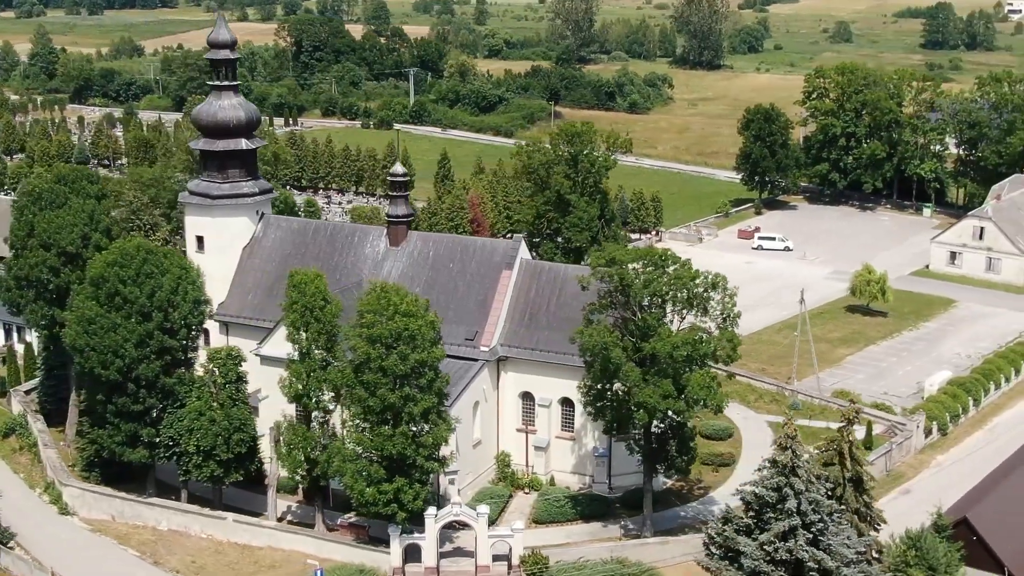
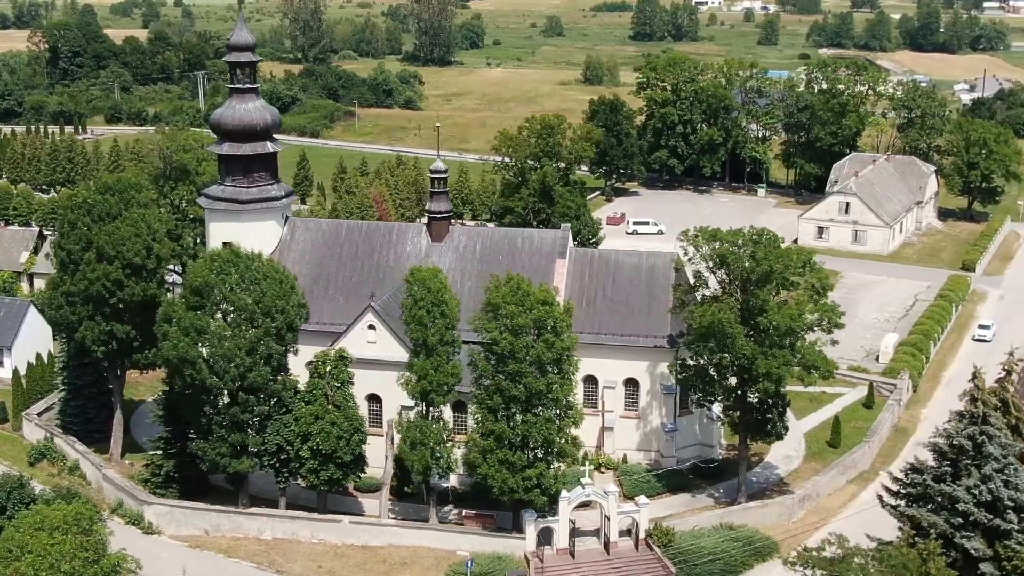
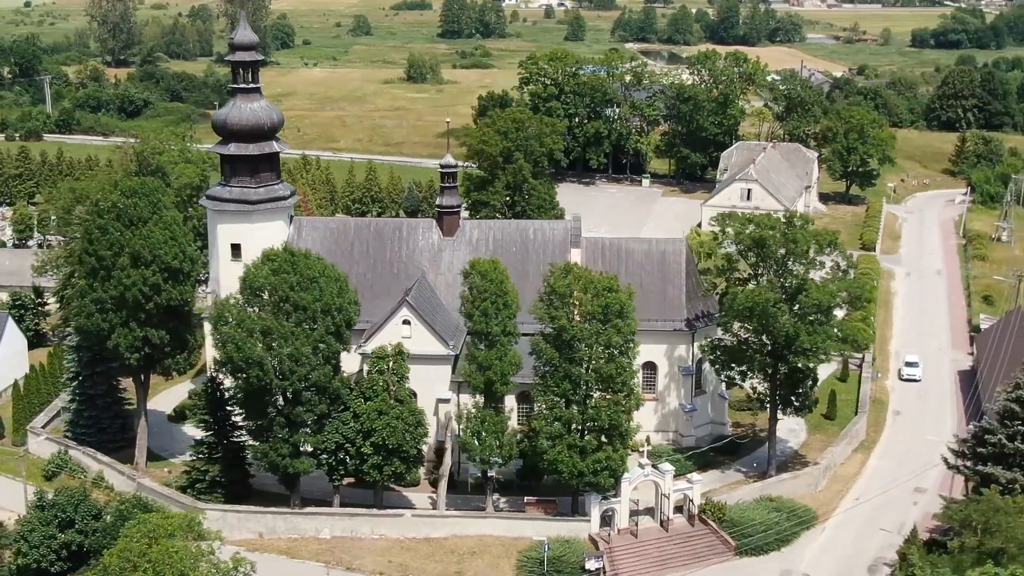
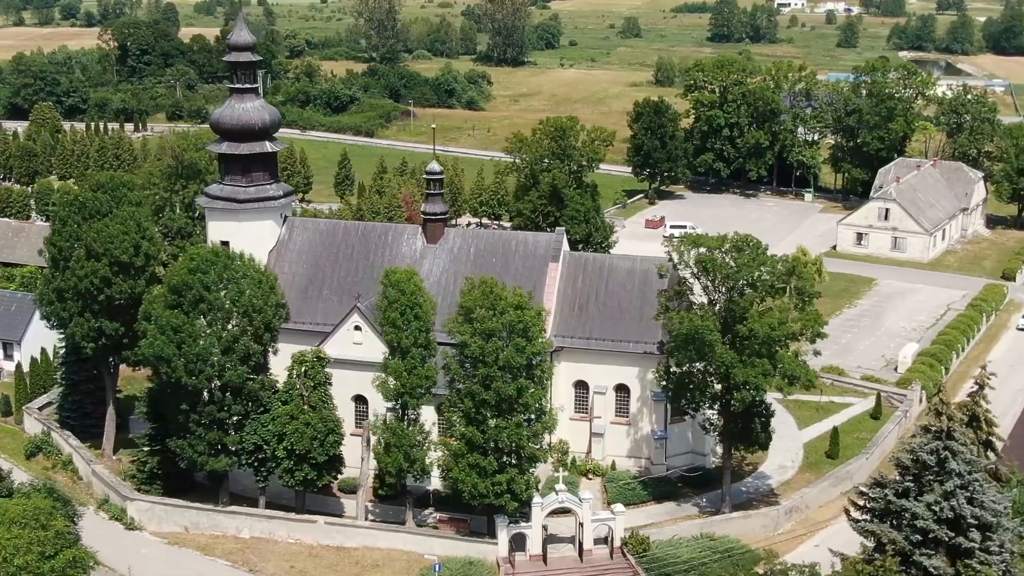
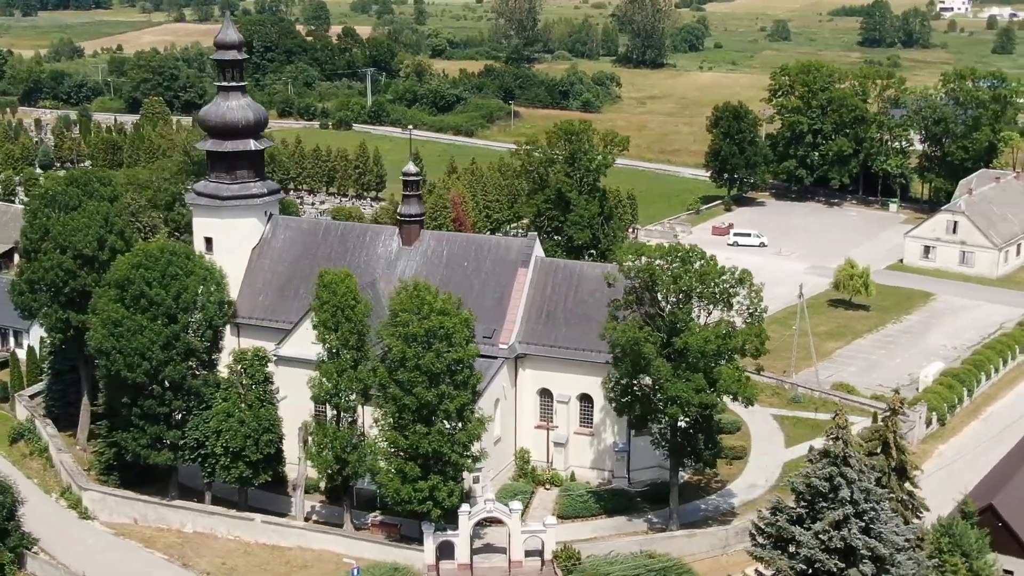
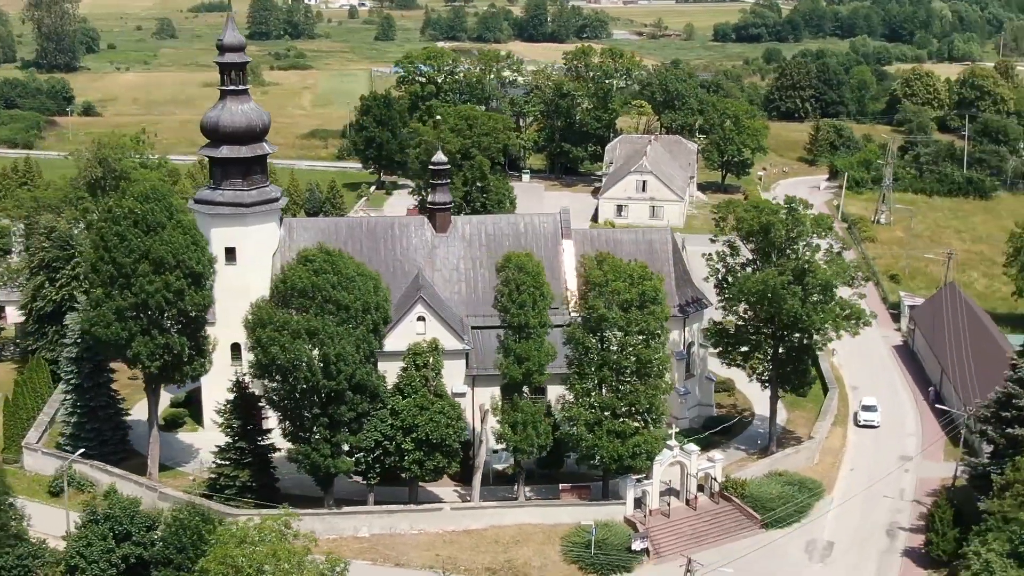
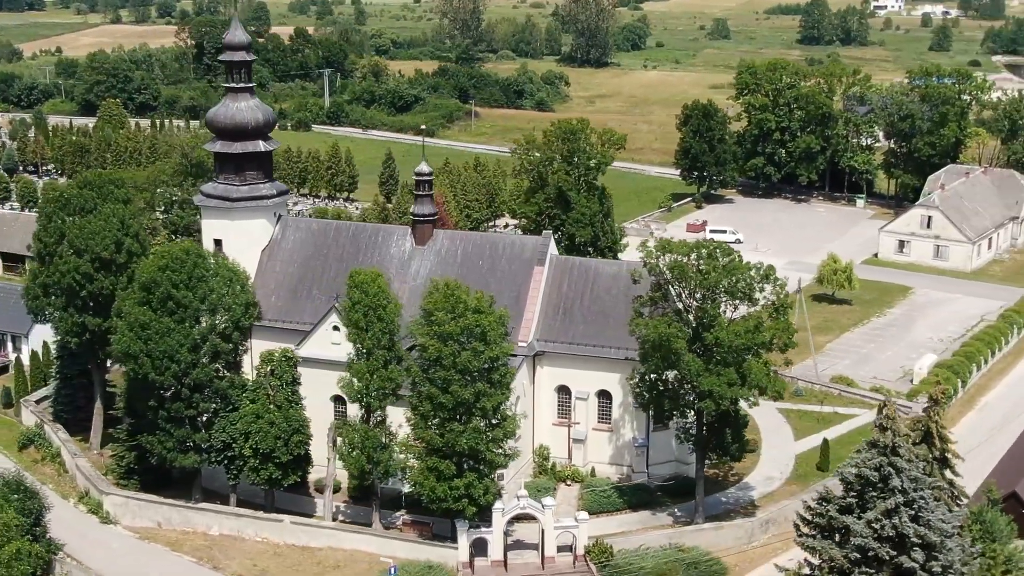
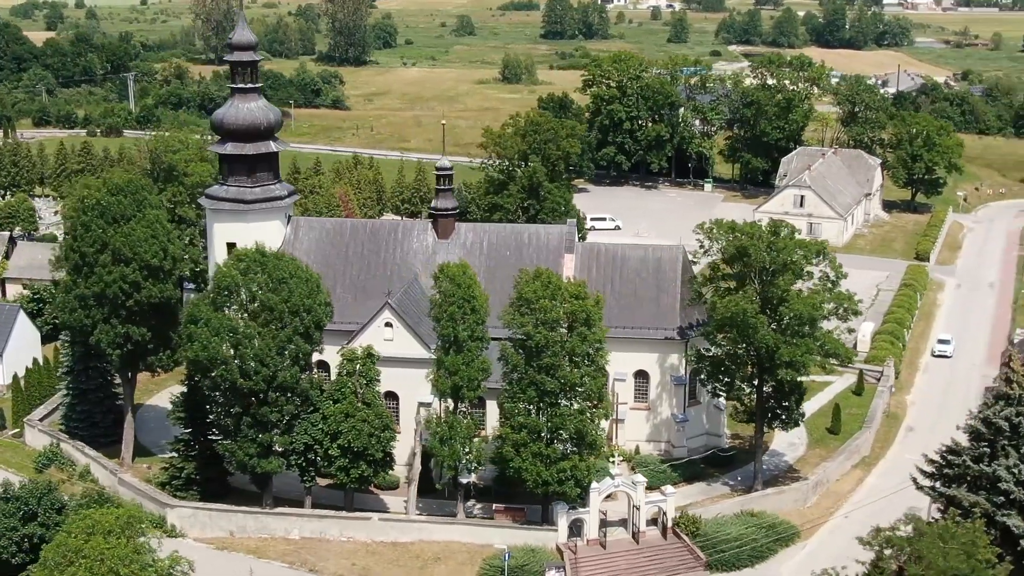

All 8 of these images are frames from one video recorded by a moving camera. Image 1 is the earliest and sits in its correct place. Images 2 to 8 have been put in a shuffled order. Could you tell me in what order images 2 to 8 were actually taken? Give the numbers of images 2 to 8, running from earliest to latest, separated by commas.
5, 7, 4, 2, 8, 3, 6
